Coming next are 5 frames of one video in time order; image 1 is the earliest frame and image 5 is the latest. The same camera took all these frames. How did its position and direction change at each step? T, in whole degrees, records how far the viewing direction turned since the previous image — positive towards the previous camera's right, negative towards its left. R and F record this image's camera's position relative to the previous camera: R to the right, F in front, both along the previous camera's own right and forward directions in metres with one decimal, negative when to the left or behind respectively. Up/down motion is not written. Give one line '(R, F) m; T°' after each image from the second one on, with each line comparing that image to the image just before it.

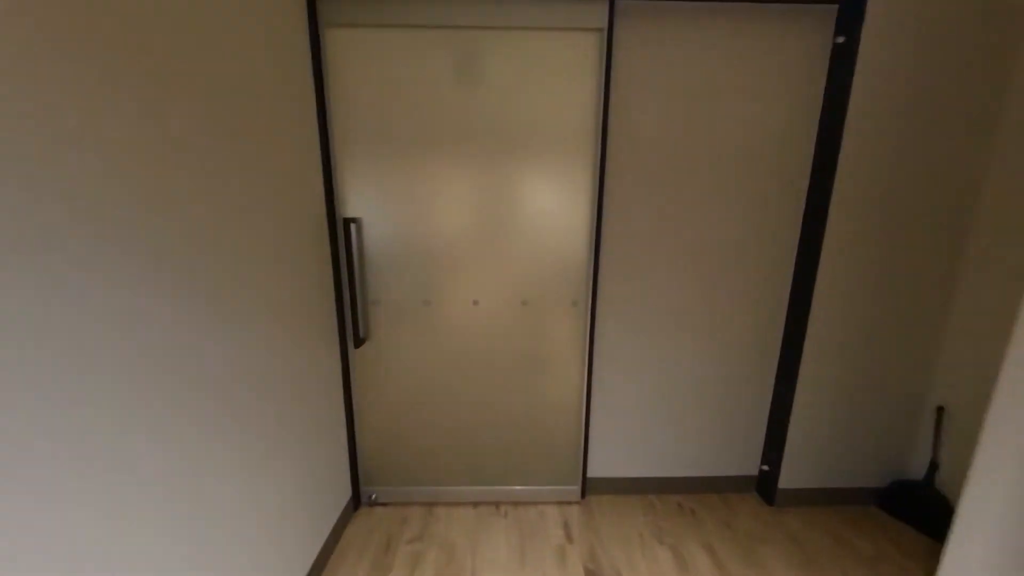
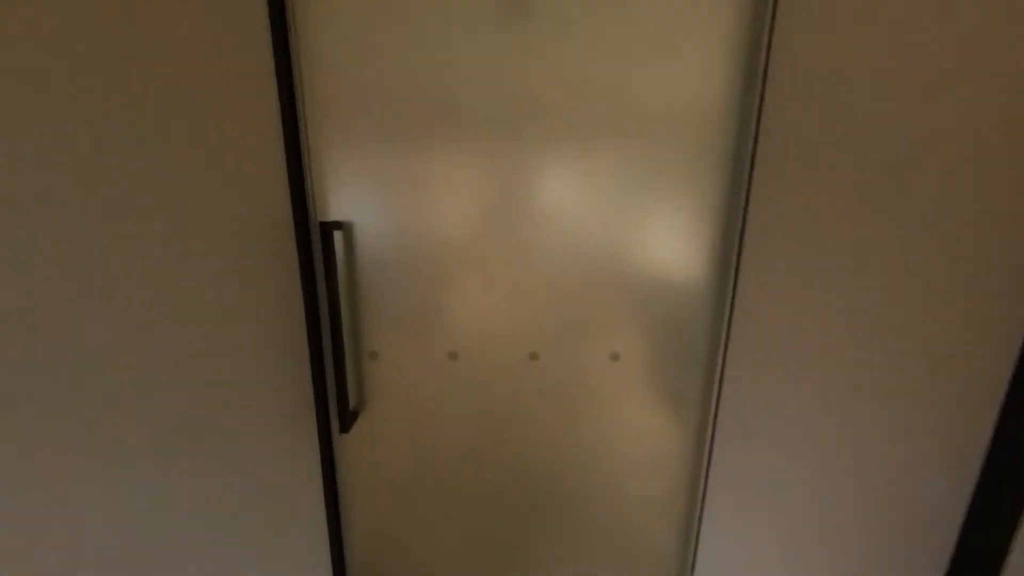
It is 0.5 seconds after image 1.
(-0.4, +1.1) m; +2°
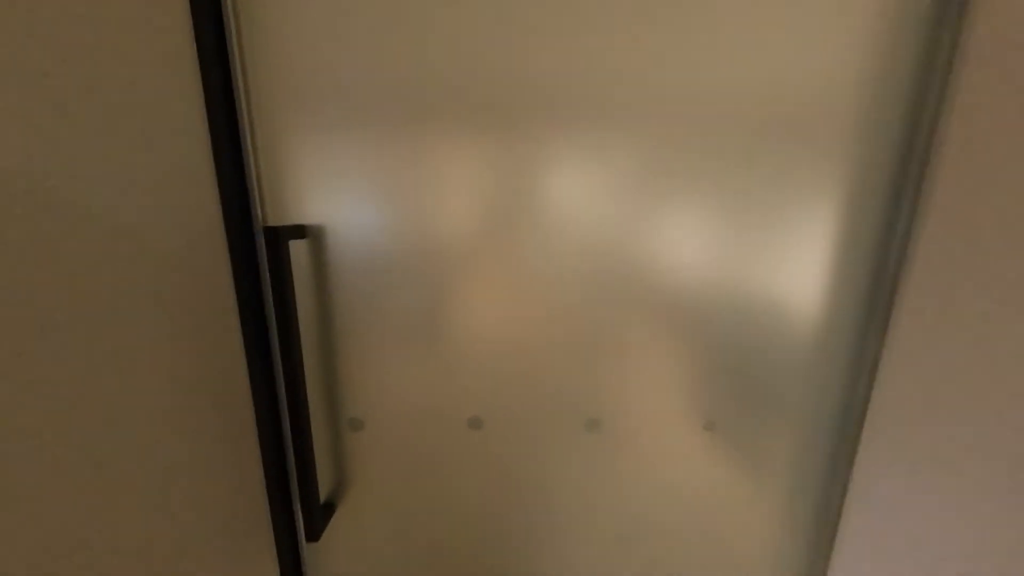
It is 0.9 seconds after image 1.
(-0.2, +0.6) m; +1°
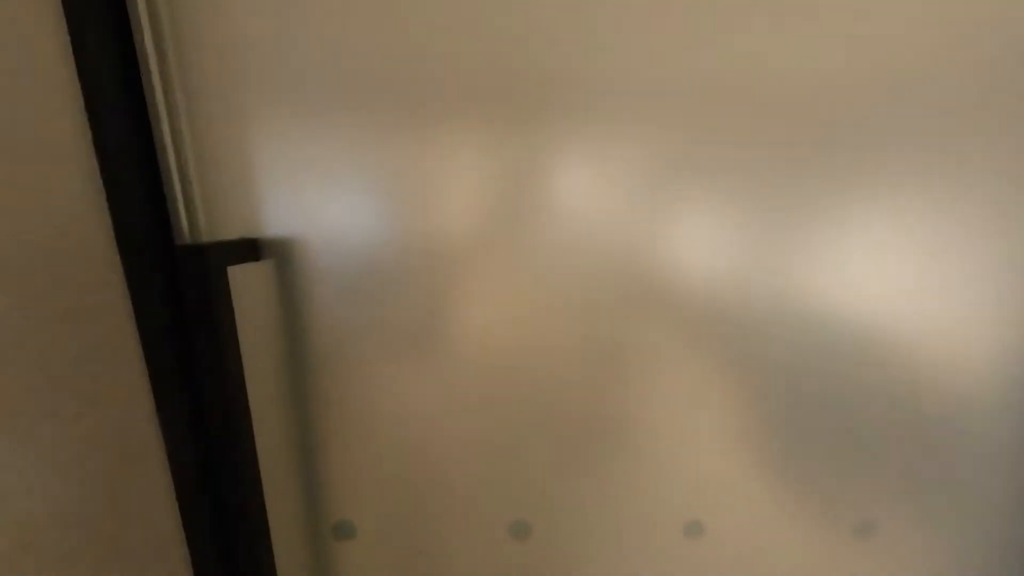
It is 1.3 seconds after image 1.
(-0.1, +0.4) m; -1°
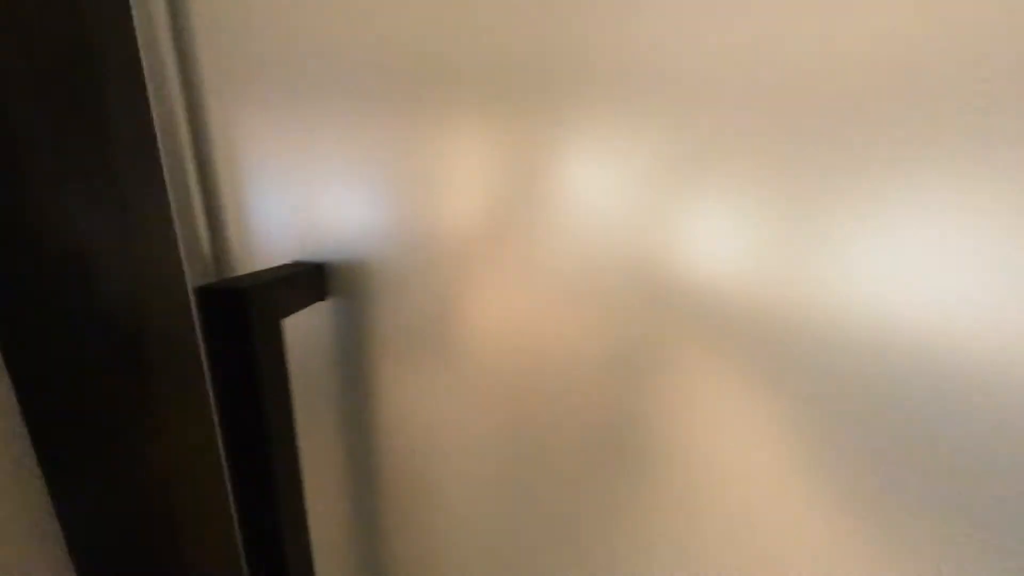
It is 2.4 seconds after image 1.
(+0.1, 0.0) m; -10°
